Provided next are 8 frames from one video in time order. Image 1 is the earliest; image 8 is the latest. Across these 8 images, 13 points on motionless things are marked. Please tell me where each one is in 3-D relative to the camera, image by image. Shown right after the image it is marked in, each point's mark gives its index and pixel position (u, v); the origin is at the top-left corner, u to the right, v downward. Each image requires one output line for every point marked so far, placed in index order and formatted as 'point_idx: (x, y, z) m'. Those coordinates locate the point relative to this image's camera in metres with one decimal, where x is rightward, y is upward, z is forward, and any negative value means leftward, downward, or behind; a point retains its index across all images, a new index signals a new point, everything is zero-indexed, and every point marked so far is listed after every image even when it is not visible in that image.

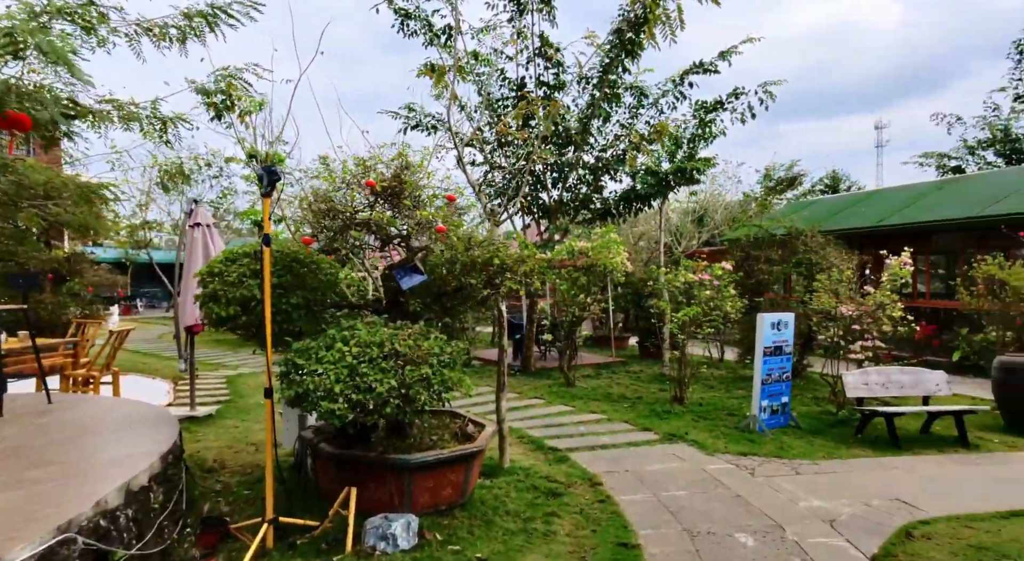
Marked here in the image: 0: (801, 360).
0: (+3.9, -1.1, +9.8) m
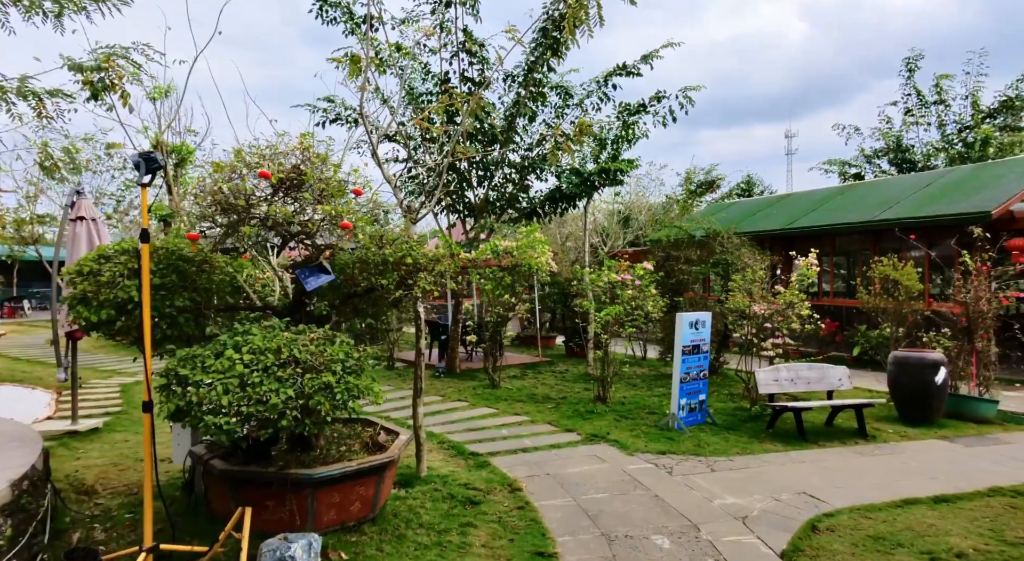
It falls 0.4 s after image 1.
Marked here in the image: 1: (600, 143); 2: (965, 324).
0: (+2.9, -1.1, +10.1) m
1: (+1.1, +1.8, +9.4) m
2: (+5.9, -0.6, +9.5) m
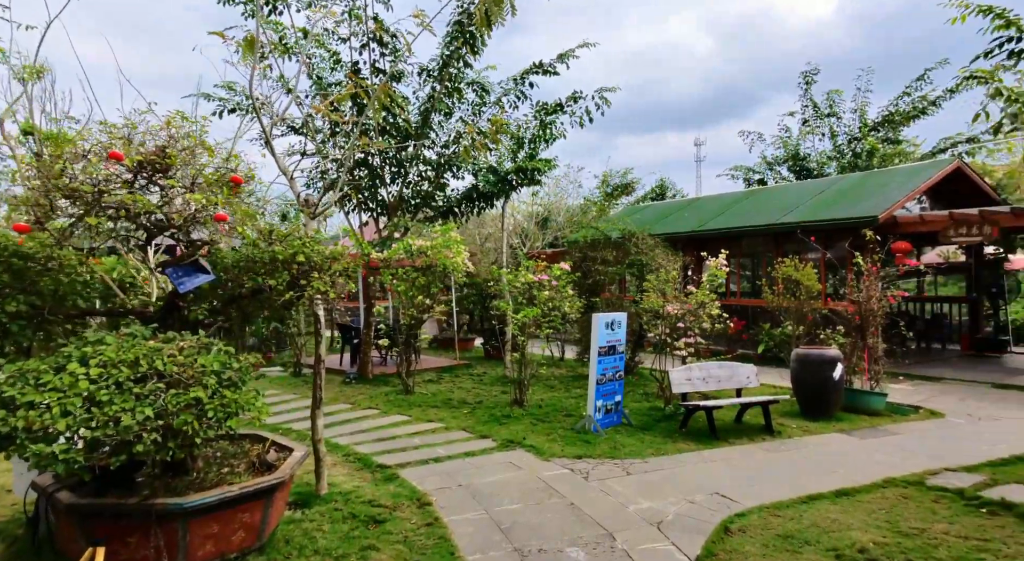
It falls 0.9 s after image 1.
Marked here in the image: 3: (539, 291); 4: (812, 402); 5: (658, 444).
0: (+1.7, -1.1, +10.1) m
1: (0.0, +1.8, +9.3) m
2: (+4.8, -0.6, +9.9) m
3: (+0.3, -0.1, +7.8) m
4: (+3.6, -1.5, +8.7) m
5: (+1.3, -1.5, +6.3) m
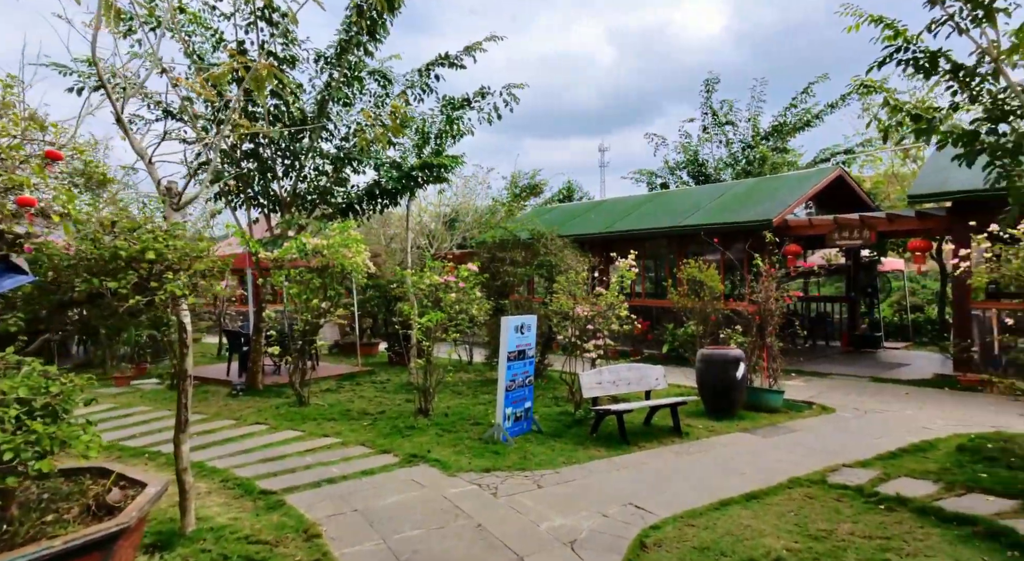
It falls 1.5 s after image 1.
0: (+0.4, -1.1, +10.0) m
1: (-1.1, +1.8, +9.0) m
2: (+3.5, -0.6, +10.1) m
3: (-0.7, -0.1, +7.5) m
4: (+2.5, -1.5, +8.8) m
5: (+0.5, -1.5, +6.1) m
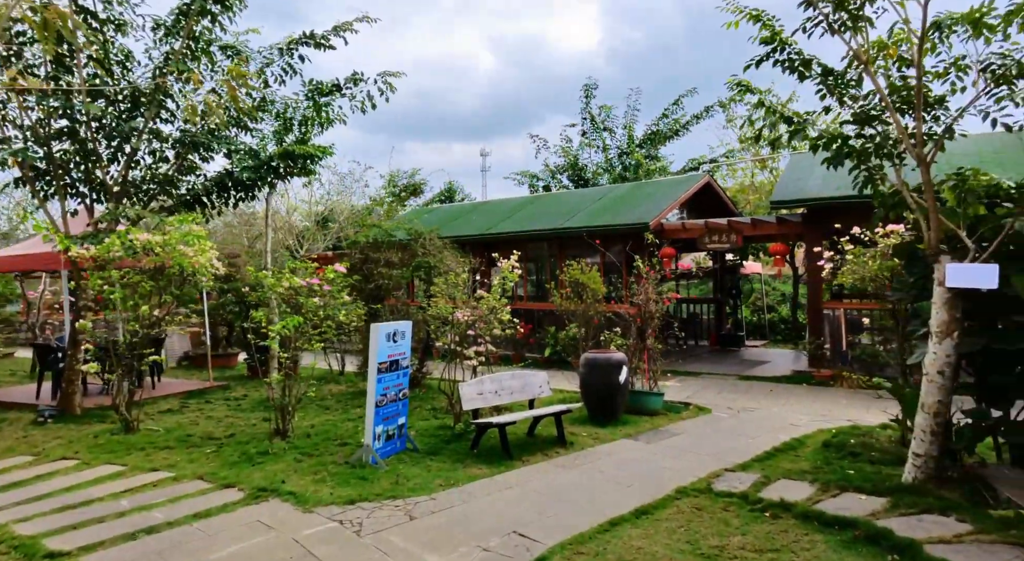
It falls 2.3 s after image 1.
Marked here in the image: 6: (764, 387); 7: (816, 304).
0: (-1.2, -1.2, +9.4) m
1: (-2.6, +1.8, +8.1) m
2: (+1.8, -0.6, +10.0) m
3: (-1.9, -0.2, +6.8) m
4: (+1.0, -1.5, +8.5) m
5: (-0.5, -1.5, +5.6) m
6: (+4.4, -1.9, +12.5) m
7: (+5.9, -0.5, +13.9) m
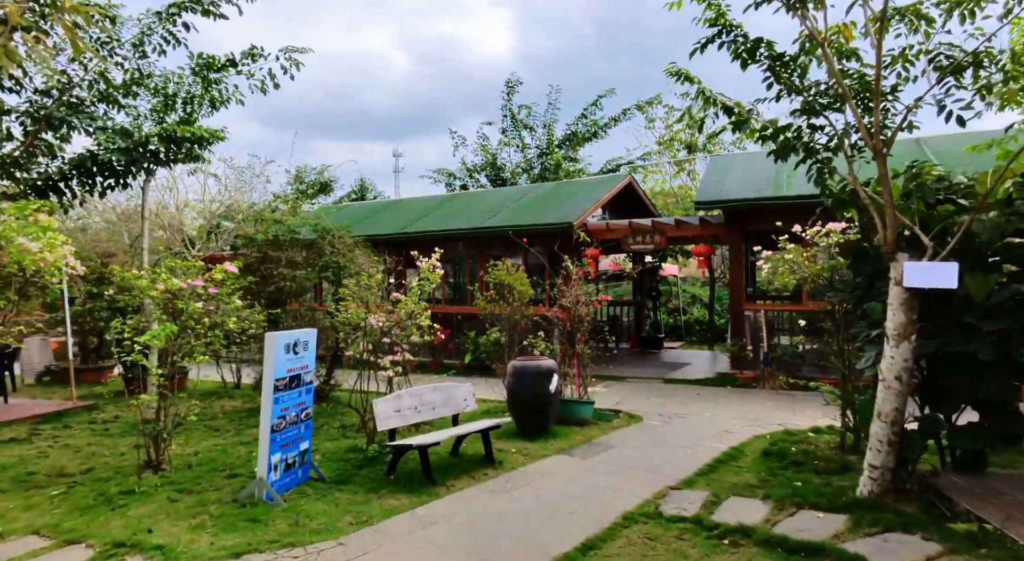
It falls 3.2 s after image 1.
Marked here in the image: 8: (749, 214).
0: (-2.1, -1.2, +8.4) m
1: (-3.4, +1.8, +7.1) m
2: (+0.7, -0.6, +9.4) m
3: (-2.6, -0.2, +5.7) m
4: (+0.2, -1.5, +7.9) m
5: (-1.0, -1.5, +4.7) m
6: (+3.0, -1.9, +12.1) m
7: (+4.3, -0.5, +13.8) m
8: (+4.5, +1.3, +13.6) m
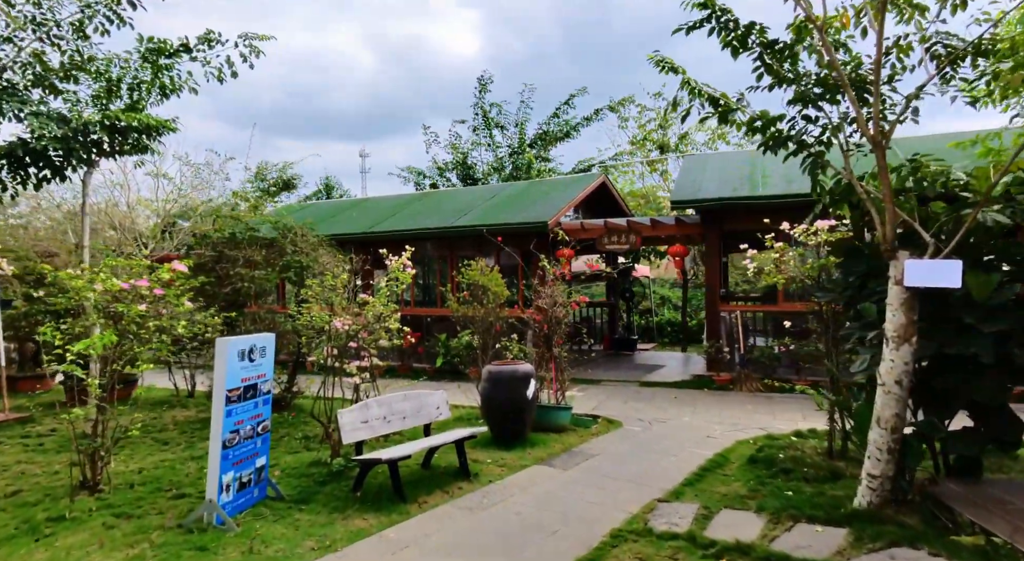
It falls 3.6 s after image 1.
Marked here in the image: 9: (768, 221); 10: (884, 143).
0: (-2.4, -1.2, +7.9) m
1: (-3.6, +1.7, +6.5) m
2: (+0.4, -0.6, +9.0) m
3: (-2.7, -0.2, +5.2) m
4: (-0.1, -1.5, +7.4) m
5: (-1.1, -1.5, +4.3) m
6: (+2.6, -1.9, +11.9) m
7: (+3.8, -0.5, +13.6) m
8: (+4.0, +1.3, +13.4) m
9: (+4.7, +1.1, +13.1) m
10: (+2.6, +1.0, +5.0) m
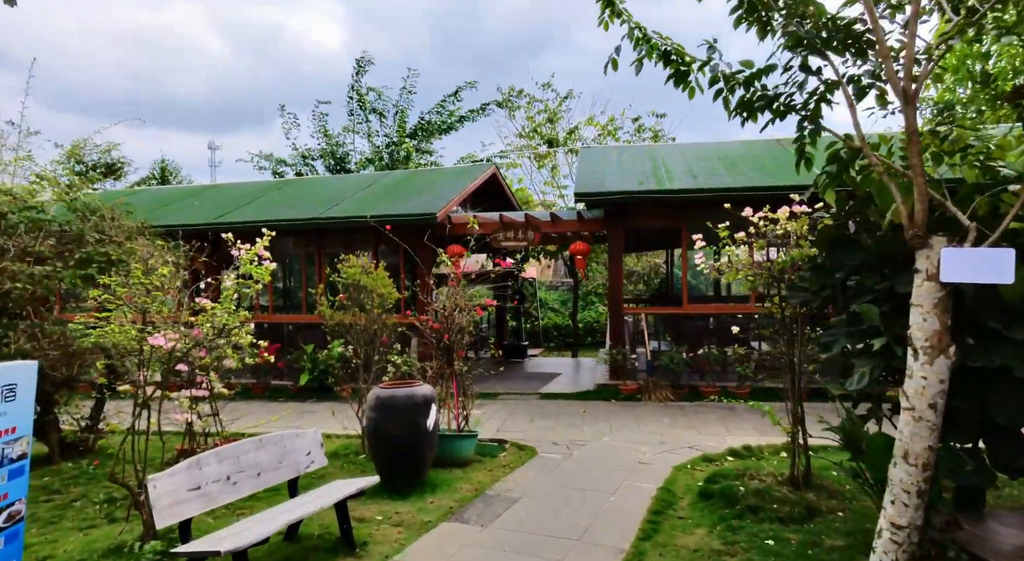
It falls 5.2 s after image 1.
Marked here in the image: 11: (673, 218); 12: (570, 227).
0: (-3.3, -1.2, +5.8) m
1: (-4.2, +1.8, +4.2) m
2: (-0.7, -0.6, +7.4) m
3: (-3.1, -0.1, +3.1) m
4: (-0.9, -1.5, +5.7) m
5: (-1.4, -1.4, +2.4) m
6: (+0.9, -1.9, +10.5) m
7: (+1.8, -0.5, +12.4) m
8: (+2.1, +1.3, +12.3) m
9: (+2.8, +1.1, +12.2) m
10: (+2.2, +1.0, +3.9) m
11: (+2.8, +1.1, +12.2) m
12: (+1.0, +1.0, +12.7) m
